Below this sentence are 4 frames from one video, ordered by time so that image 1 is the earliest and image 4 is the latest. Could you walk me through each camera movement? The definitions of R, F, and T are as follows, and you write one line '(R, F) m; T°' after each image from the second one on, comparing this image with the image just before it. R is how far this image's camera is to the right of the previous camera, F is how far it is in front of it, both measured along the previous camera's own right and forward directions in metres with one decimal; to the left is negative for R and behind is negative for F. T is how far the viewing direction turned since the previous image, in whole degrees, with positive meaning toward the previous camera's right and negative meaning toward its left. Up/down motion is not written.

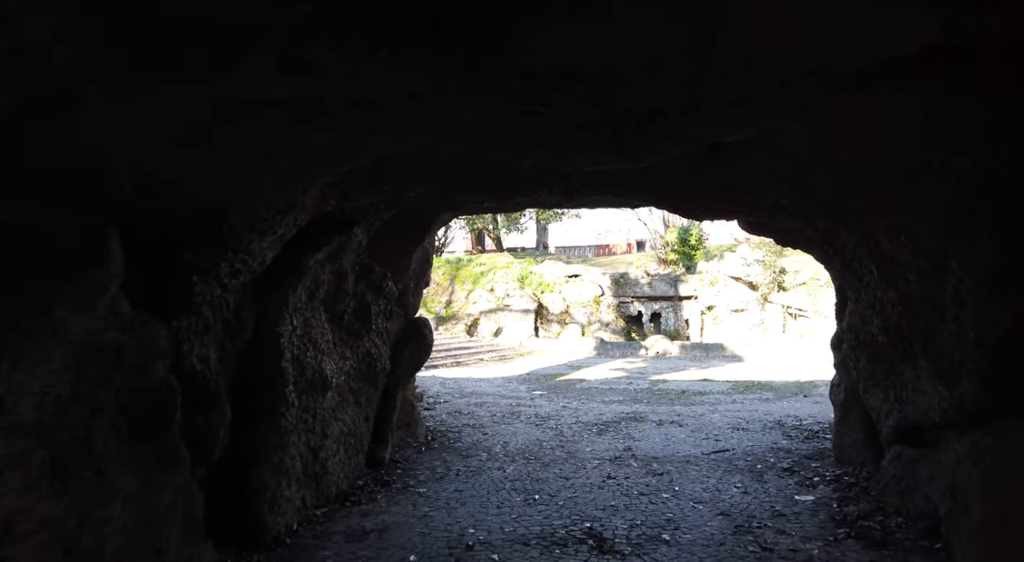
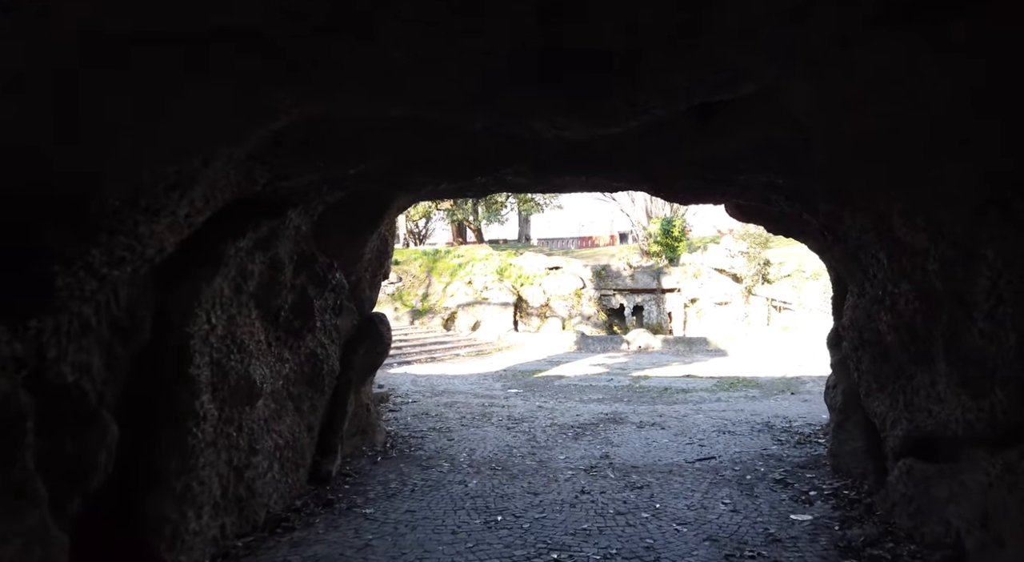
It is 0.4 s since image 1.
(+0.2, +0.6) m; +1°
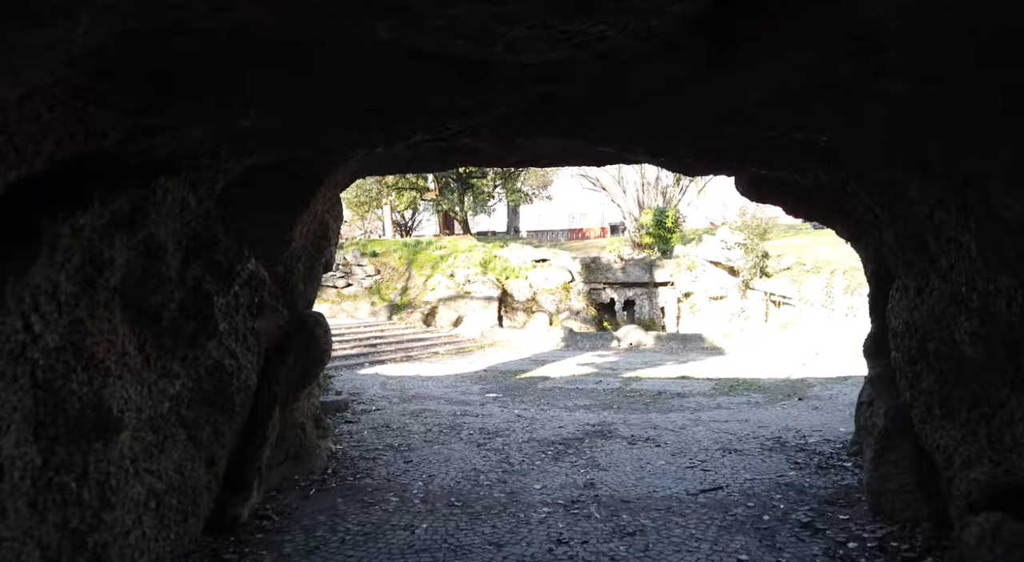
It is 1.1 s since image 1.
(+0.2, +1.0) m; +1°
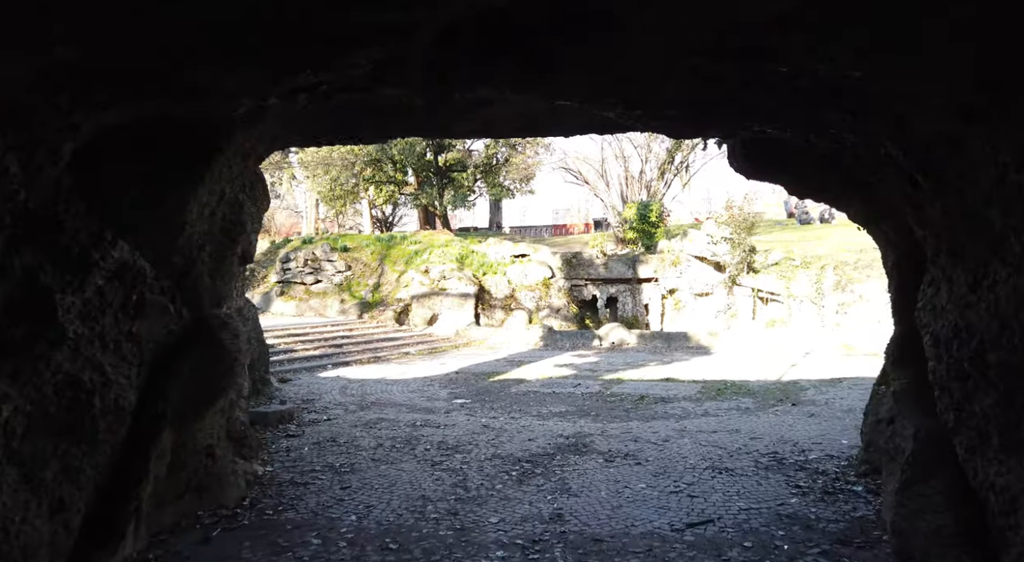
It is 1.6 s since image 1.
(+0.2, +0.8) m; +1°
